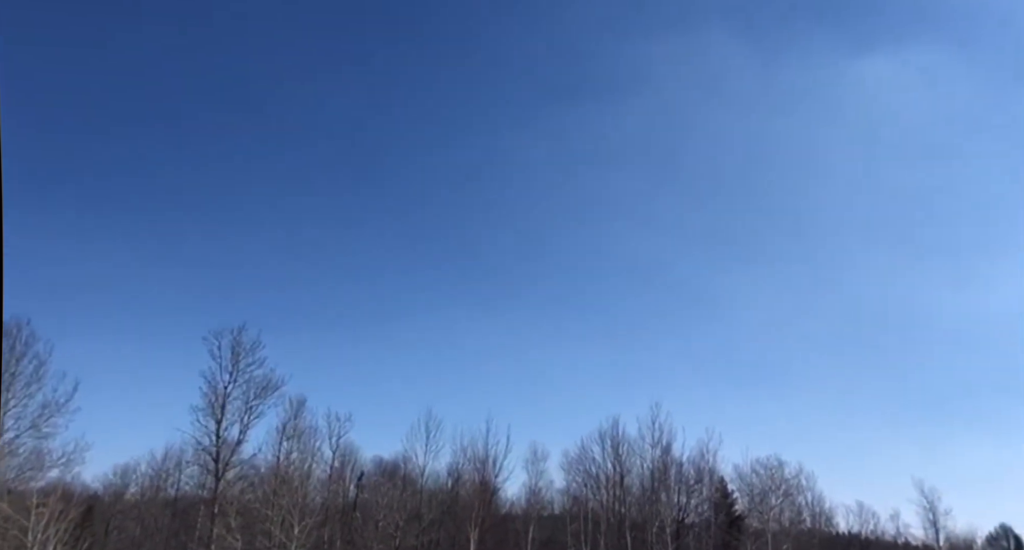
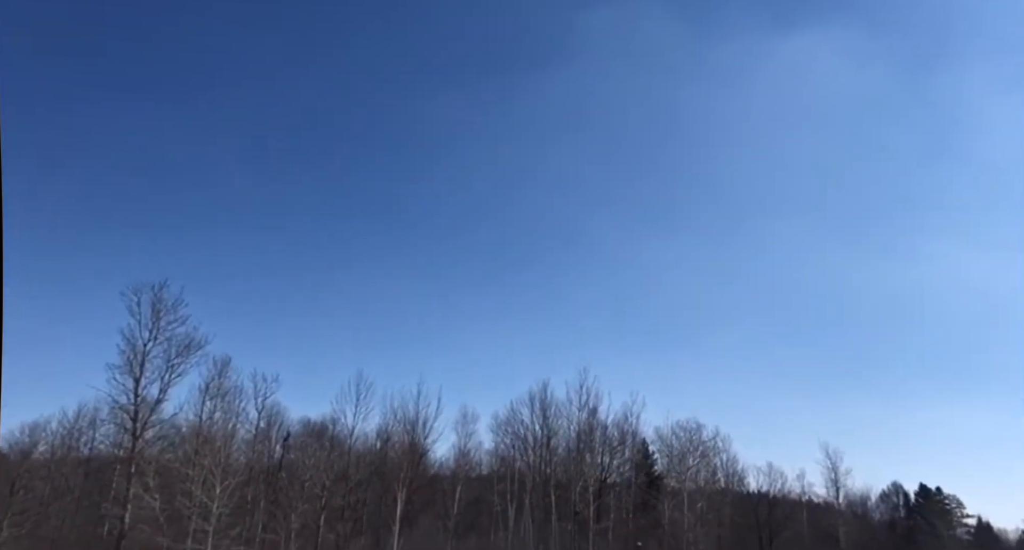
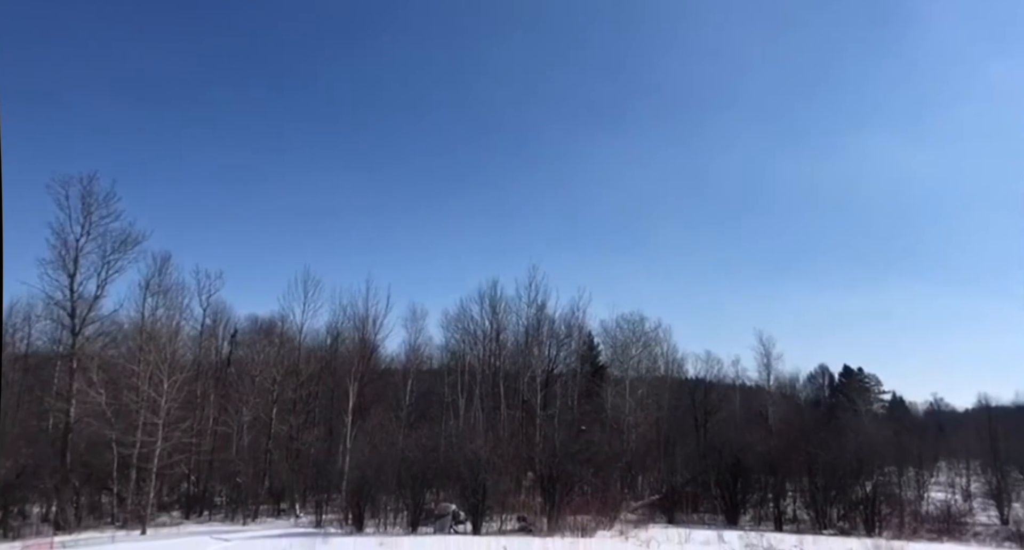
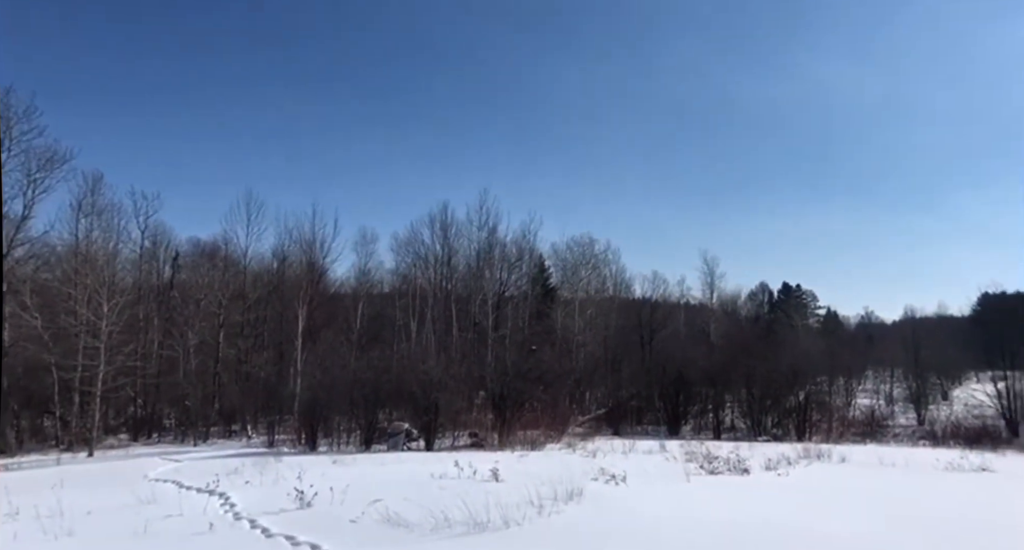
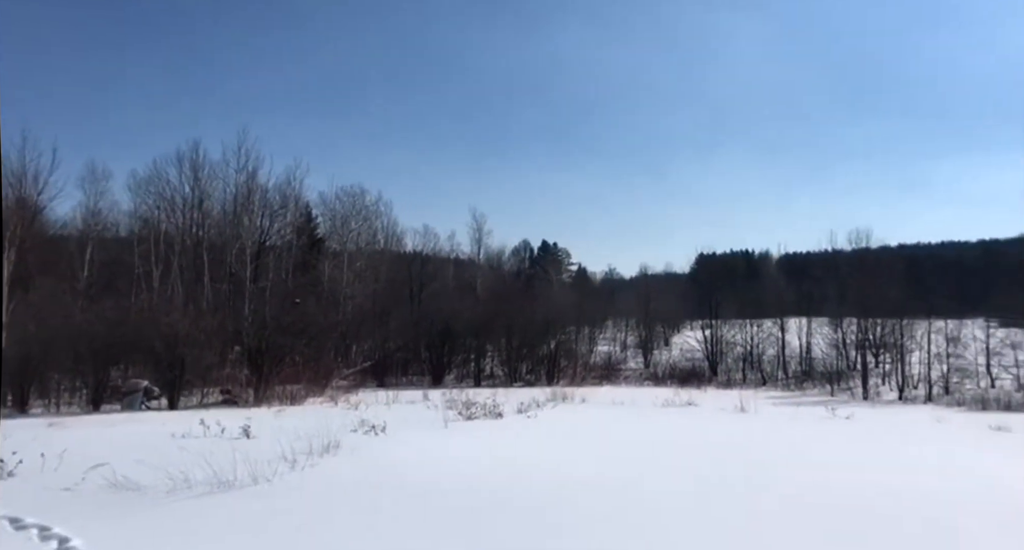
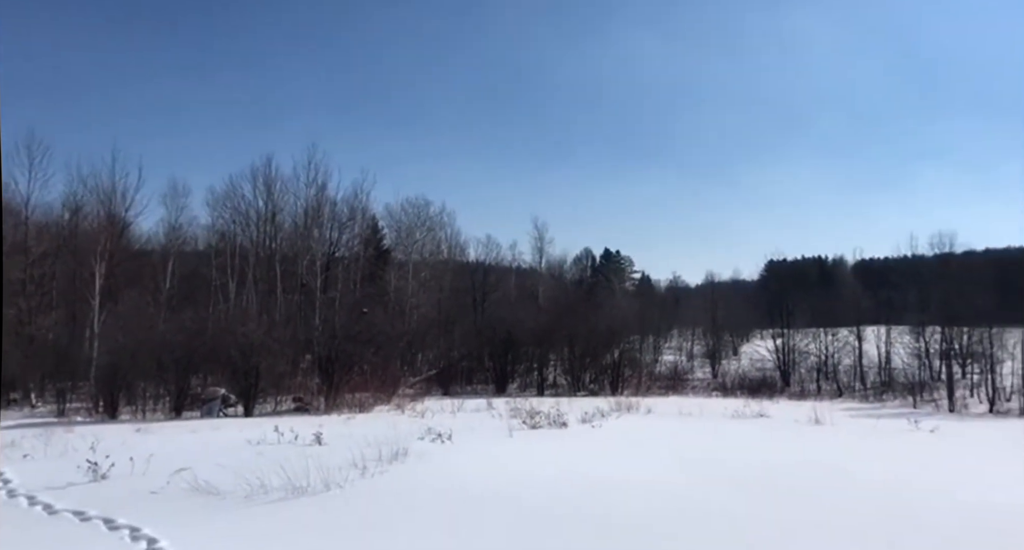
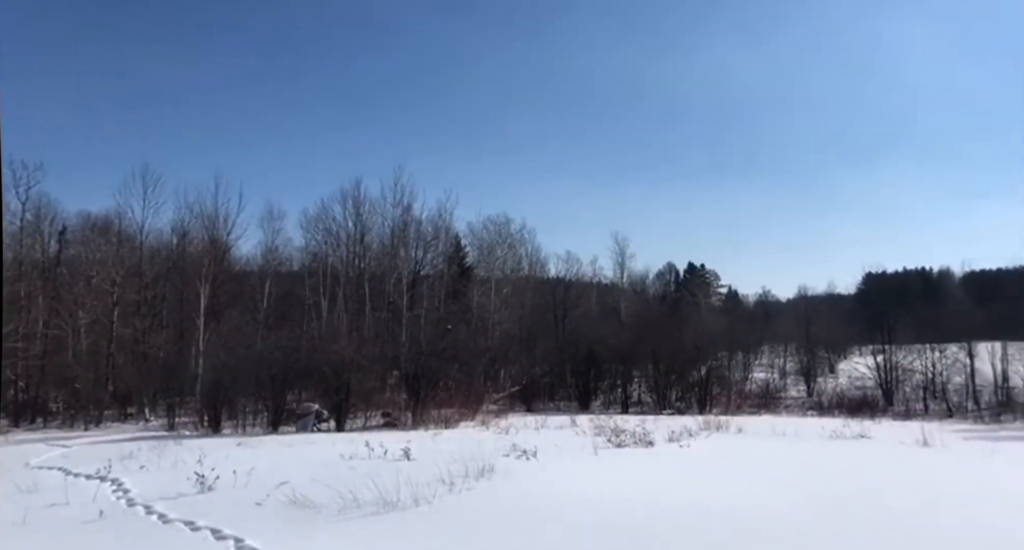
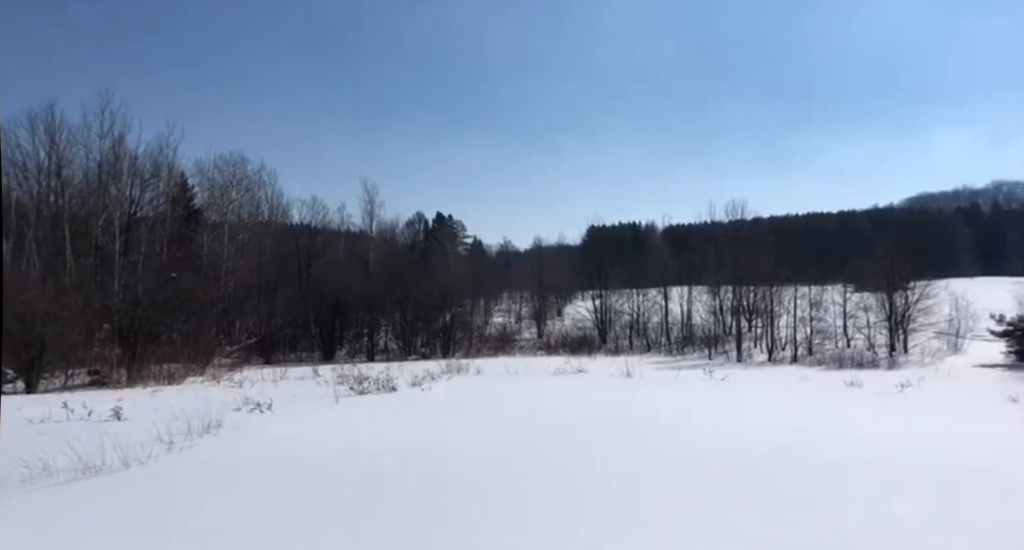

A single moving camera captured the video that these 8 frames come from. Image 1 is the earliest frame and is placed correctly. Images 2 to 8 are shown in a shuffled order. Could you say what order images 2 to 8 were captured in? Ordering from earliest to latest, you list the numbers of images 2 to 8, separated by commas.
2, 3, 4, 7, 6, 5, 8
